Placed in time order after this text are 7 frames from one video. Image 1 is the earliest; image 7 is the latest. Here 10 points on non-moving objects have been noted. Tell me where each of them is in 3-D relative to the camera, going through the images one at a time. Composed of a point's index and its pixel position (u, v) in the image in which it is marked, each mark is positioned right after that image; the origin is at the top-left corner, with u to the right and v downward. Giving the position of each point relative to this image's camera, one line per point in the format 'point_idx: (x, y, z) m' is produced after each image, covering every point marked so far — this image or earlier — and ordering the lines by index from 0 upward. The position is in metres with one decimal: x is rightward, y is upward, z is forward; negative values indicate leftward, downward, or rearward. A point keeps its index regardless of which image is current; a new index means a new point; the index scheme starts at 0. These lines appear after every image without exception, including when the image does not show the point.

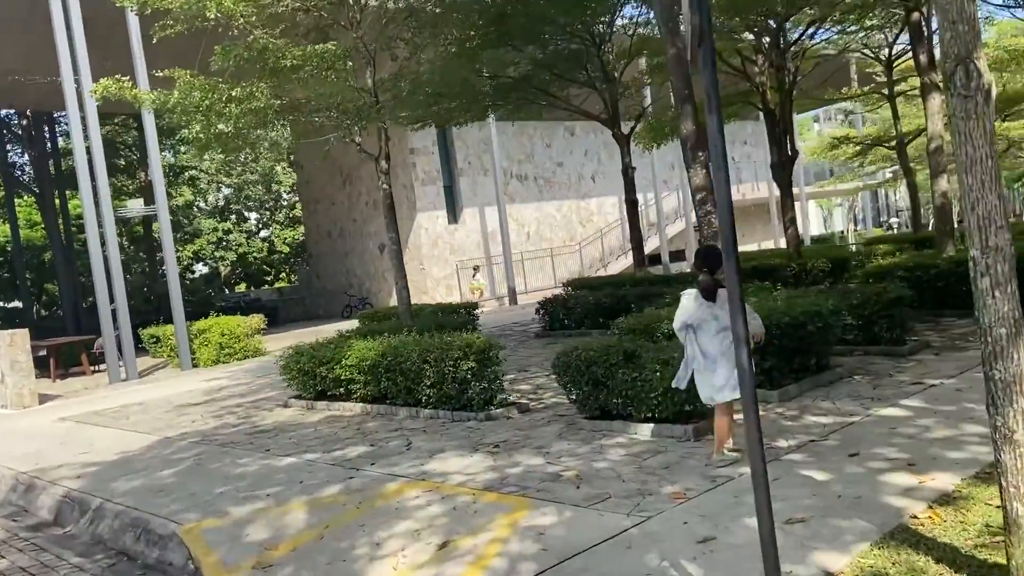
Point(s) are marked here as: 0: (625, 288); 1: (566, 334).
0: (+1.8, 0.0, +13.3) m
1: (+0.9, -0.7, +13.1) m
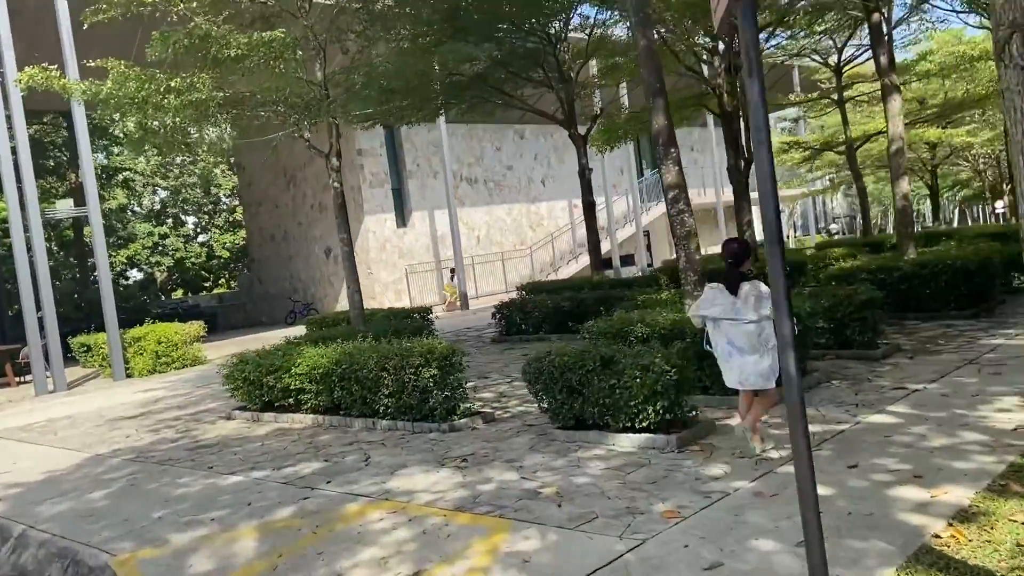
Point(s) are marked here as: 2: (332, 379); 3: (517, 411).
0: (+1.1, -0.1, +13.0) m
1: (+0.2, -0.8, +12.7) m
2: (-1.8, -0.9, +8.1) m
3: (0.0, -1.2, +7.7) m
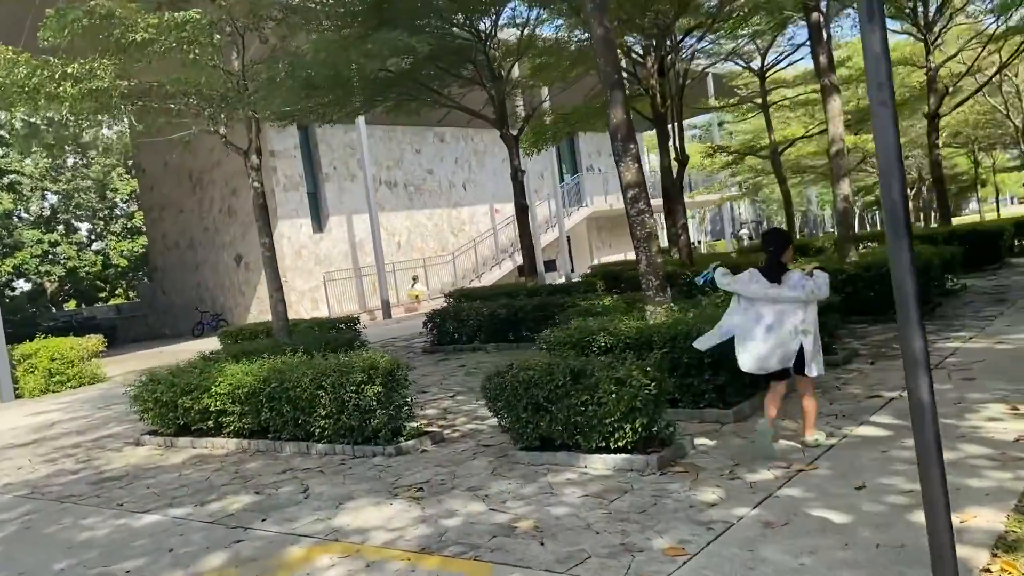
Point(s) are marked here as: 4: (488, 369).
0: (+0.1, -0.1, +12.4) m
1: (-0.8, -0.9, +12.0) m
2: (-2.2, -1.0, +7.3) m
3: (-0.4, -1.2, +7.1) m
4: (-0.3, -1.0, +10.1) m
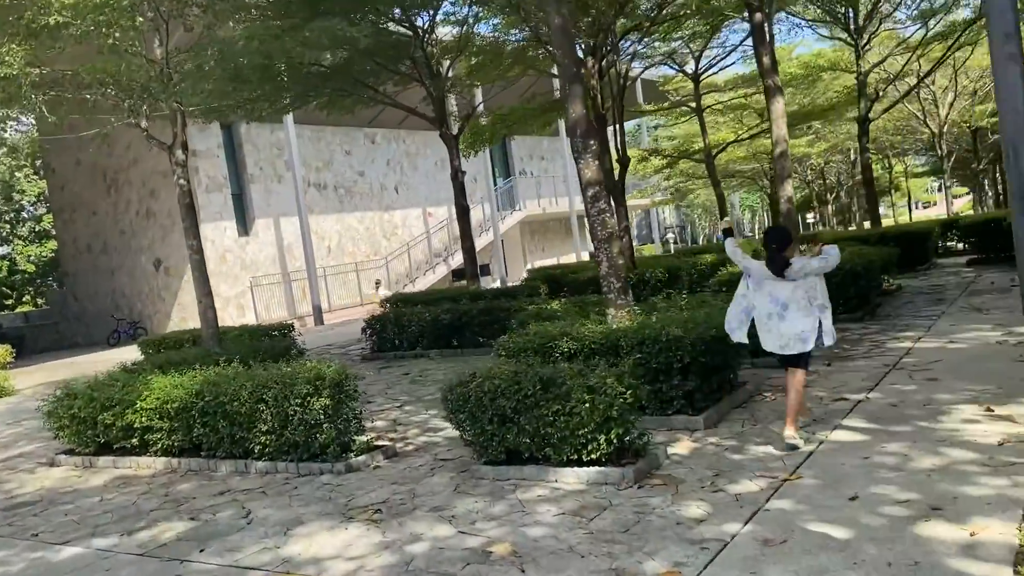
0: (-0.7, -0.2, +12.0) m
1: (-1.6, -1.0, +11.6) m
2: (-2.6, -1.0, +6.7) m
3: (-0.8, -1.3, +6.7) m
4: (-0.9, -1.1, +9.7) m
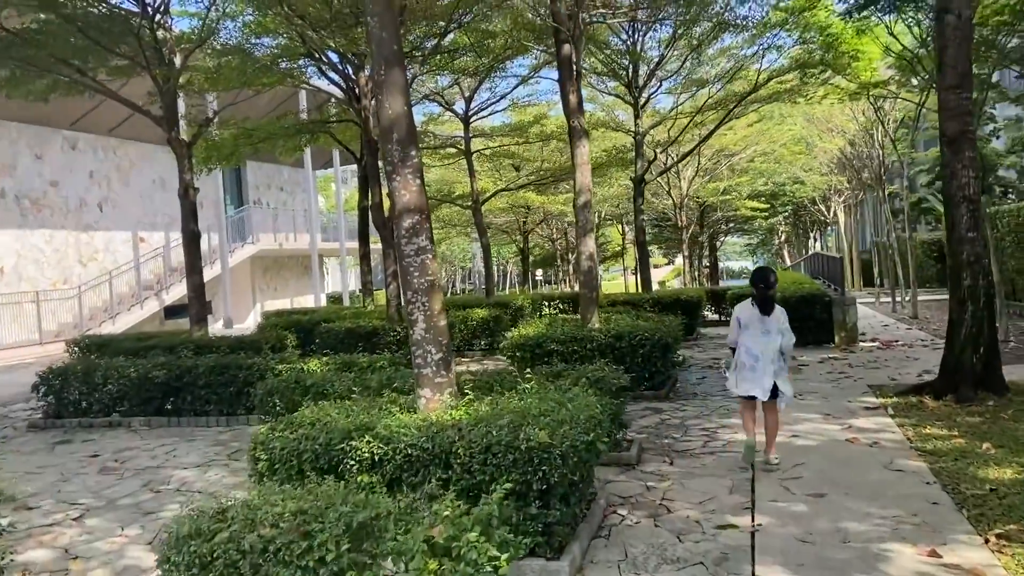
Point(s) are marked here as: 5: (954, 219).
0: (-3.7, -0.8, +9.3) m
1: (-4.4, -1.4, +8.5) m
2: (-3.8, -1.2, +3.6) m
3: (-2.0, -1.6, +4.1) m
4: (-3.2, -1.5, +6.9) m
5: (+3.9, +0.6, +7.3) m
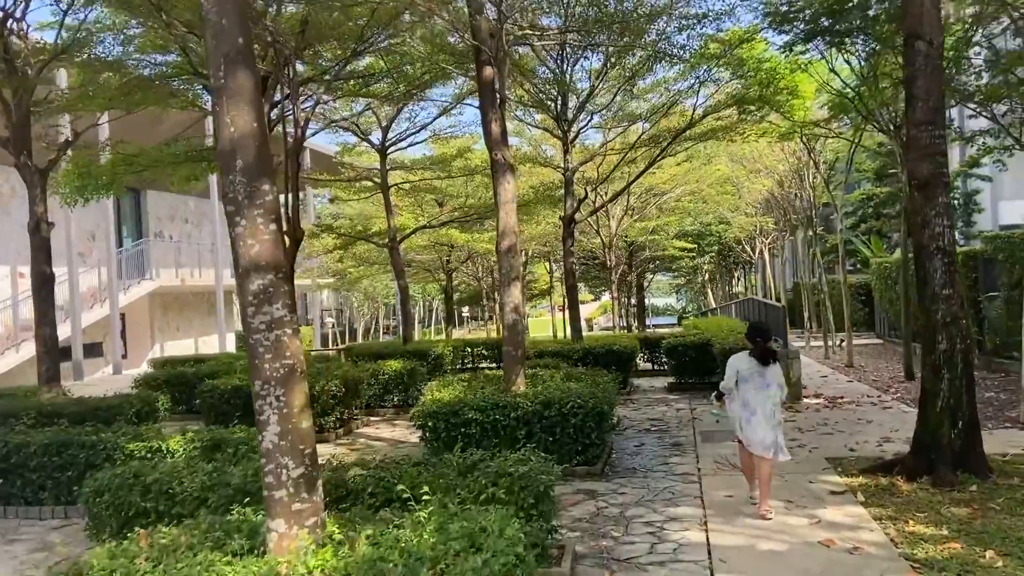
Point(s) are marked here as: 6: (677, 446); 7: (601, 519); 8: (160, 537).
0: (-4.5, -1.3, +7.6) m
1: (-5.2, -1.9, +6.7) m
2: (-4.1, -1.5, +1.9) m
3: (-2.4, -1.9, +2.6) m
4: (-3.8, -1.9, +5.3) m
5: (+3.2, +0.1, +6.4) m
6: (+1.7, -1.6, +8.5) m
7: (+0.6, -1.7, +6.1) m
8: (-1.5, -1.1, +3.6) m
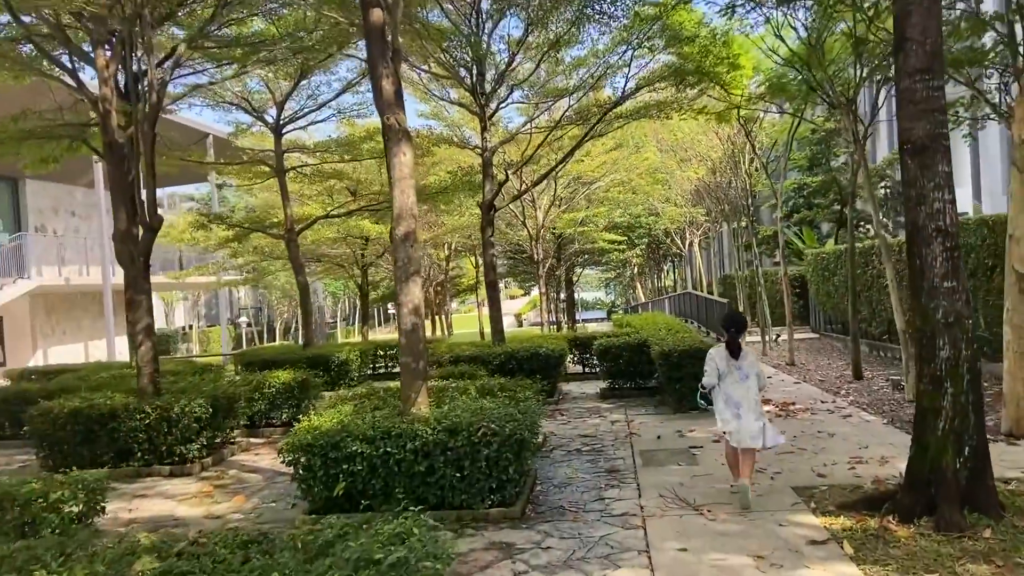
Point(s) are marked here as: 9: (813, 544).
0: (-5.3, -1.3, +5.6) m
1: (-5.8, -1.9, +4.7) m
2: (-4.4, -1.5, 0.0) m
3: (-2.7, -1.9, +0.8) m
4: (-4.4, -1.9, +3.4) m
5: (+2.5, +0.2, +5.1) m
6: (+0.9, -1.6, +7.1) m
7: (0.0, -1.7, +4.6) m
8: (-1.9, -1.1, +1.9) m
9: (+1.8, -1.5, +5.0) m
